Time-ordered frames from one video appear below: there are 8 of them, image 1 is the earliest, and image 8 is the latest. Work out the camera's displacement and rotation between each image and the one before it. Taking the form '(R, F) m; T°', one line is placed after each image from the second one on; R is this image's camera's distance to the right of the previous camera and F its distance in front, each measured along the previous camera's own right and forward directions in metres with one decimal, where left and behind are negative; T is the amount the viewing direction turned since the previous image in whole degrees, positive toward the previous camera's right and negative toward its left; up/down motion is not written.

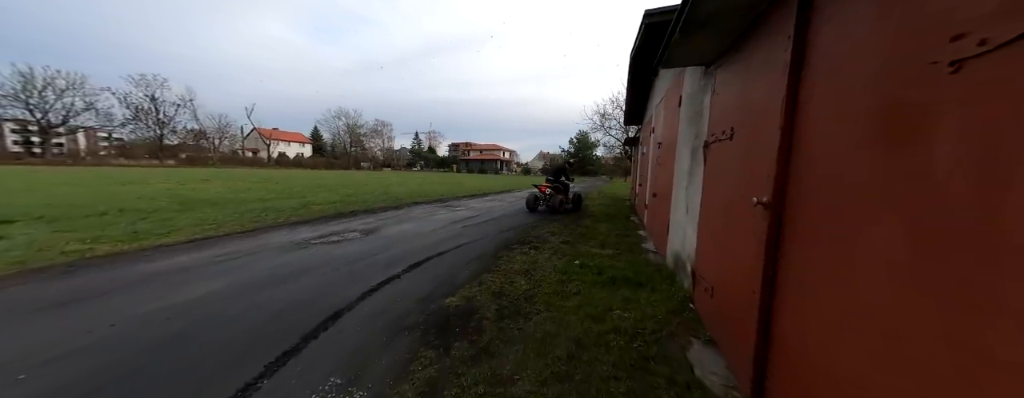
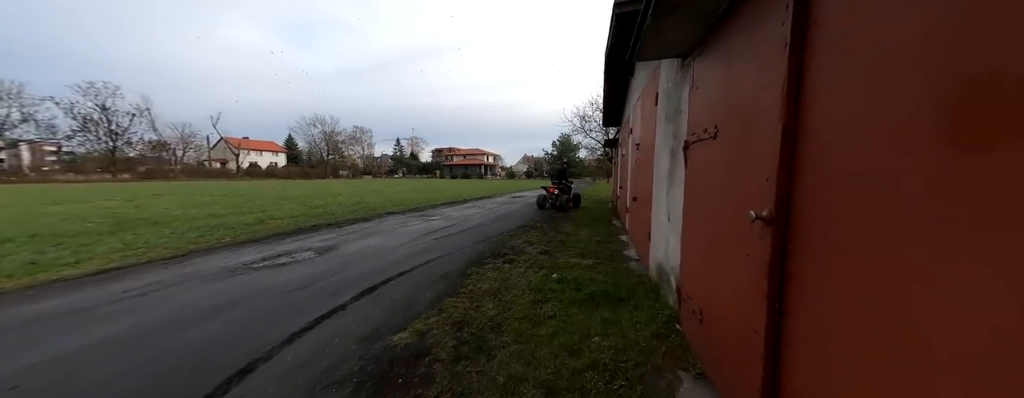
(+0.3, +0.4) m; +2°
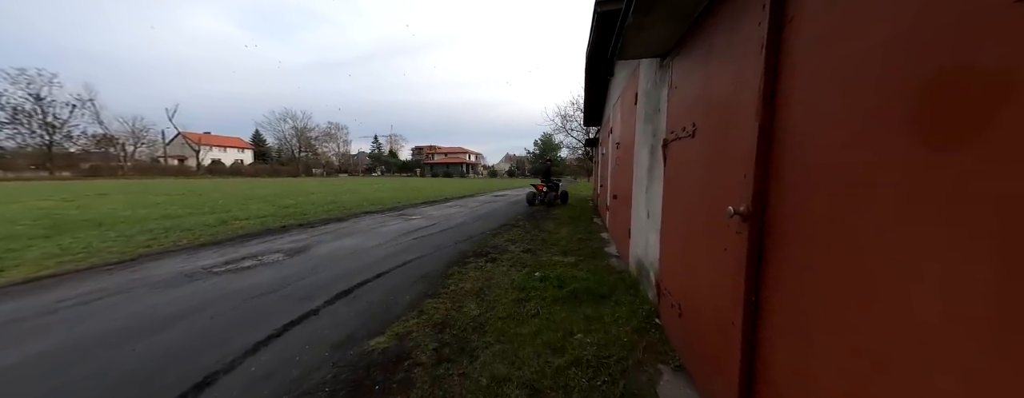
(0.0, +0.1) m; +4°
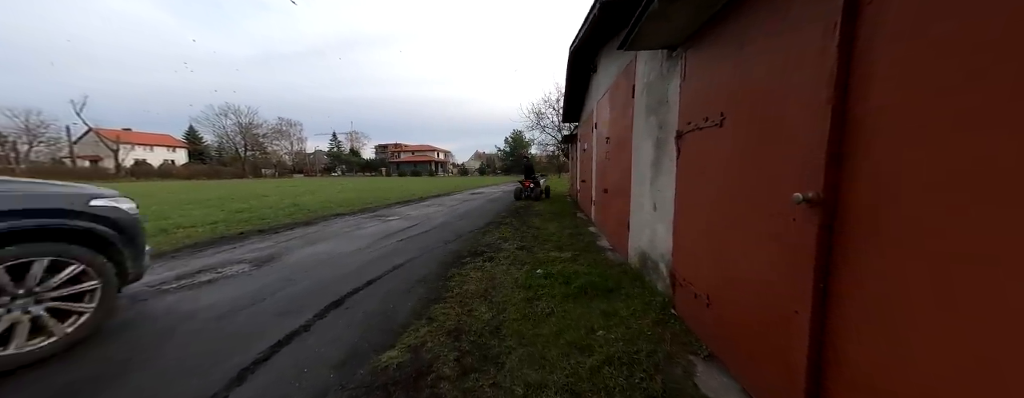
(-0.5, +0.2) m; +7°
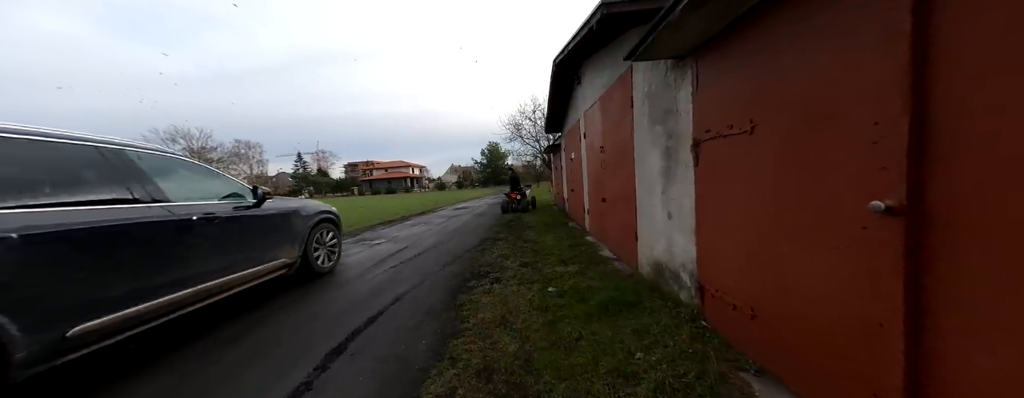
(-0.4, +0.2) m; +5°
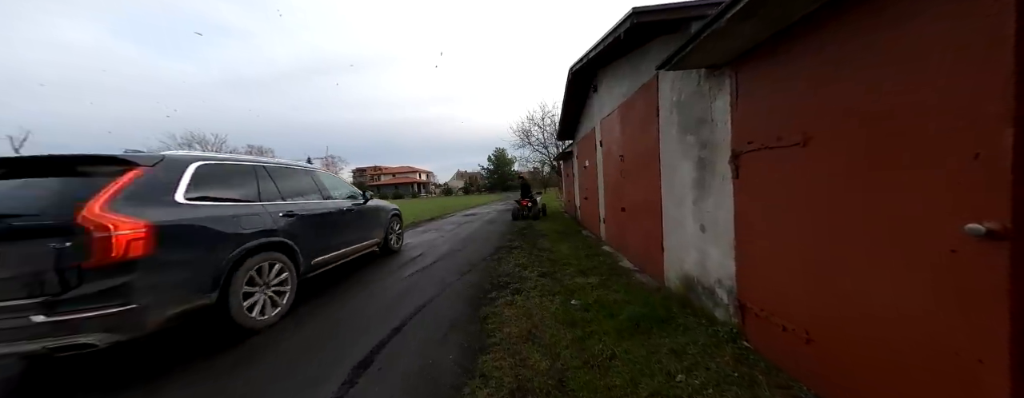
(-0.3, +0.1) m; -1°
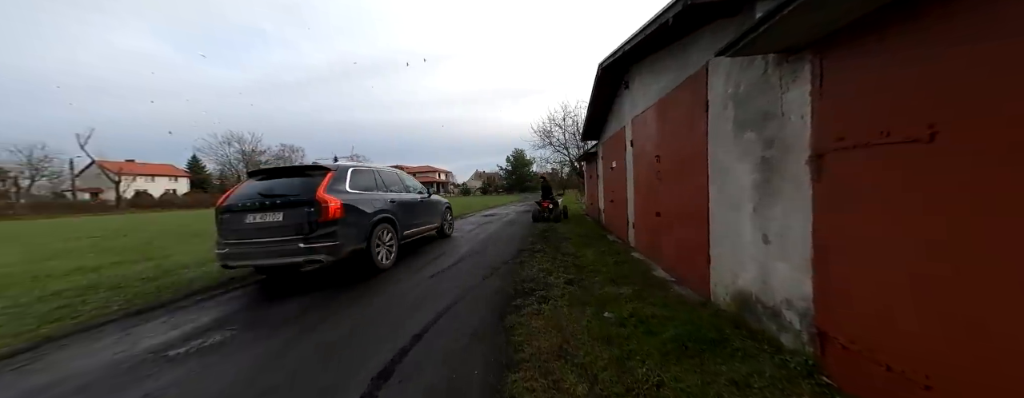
(-0.2, +0.3) m; -3°
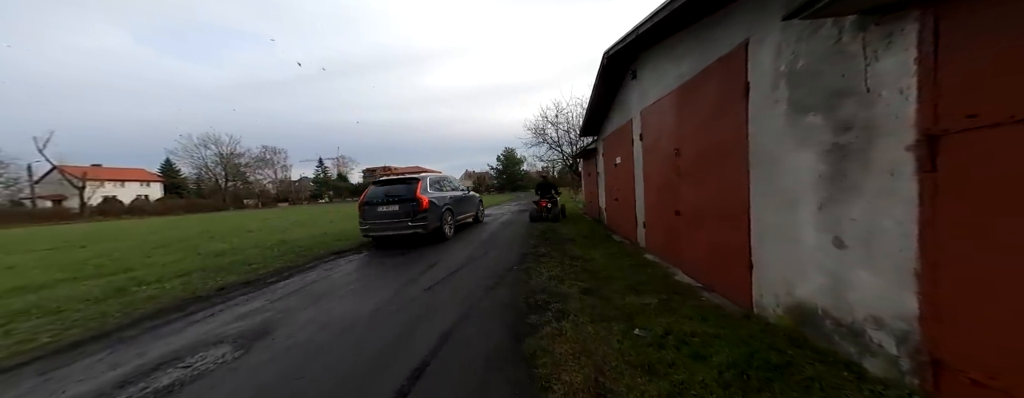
(-0.3, +0.6) m; +2°
